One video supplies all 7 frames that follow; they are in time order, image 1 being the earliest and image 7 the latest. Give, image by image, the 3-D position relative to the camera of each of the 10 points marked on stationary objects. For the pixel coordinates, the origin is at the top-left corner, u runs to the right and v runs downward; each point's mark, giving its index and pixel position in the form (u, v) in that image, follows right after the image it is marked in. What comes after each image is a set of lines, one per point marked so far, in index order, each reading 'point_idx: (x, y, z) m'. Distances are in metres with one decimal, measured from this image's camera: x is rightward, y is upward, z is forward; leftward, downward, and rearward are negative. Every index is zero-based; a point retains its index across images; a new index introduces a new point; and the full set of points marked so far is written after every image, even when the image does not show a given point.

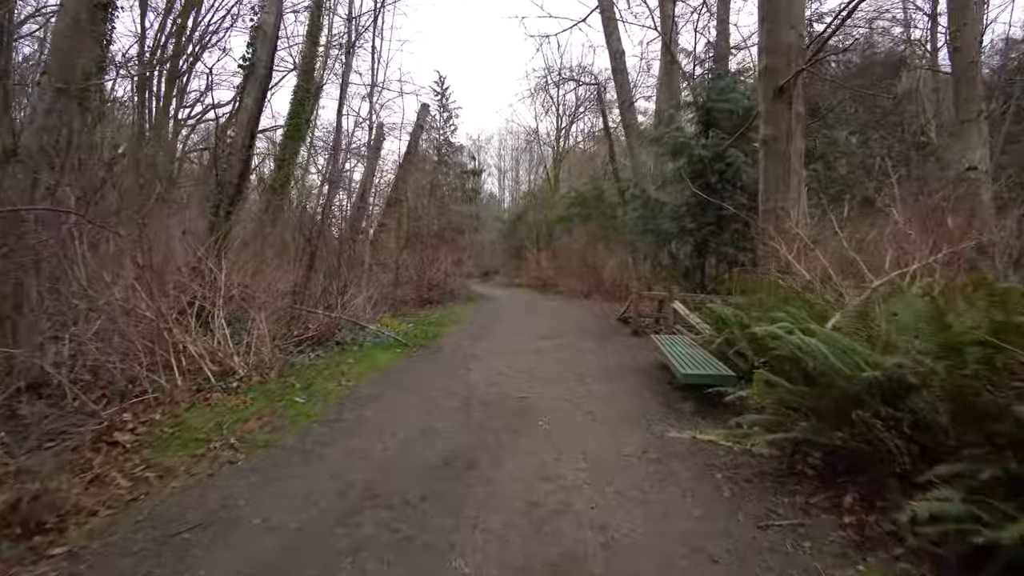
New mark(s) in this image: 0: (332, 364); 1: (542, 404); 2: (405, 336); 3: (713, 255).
0: (-2.7, -1.1, +8.5) m
1: (+0.4, -1.3, +6.5) m
2: (-2.2, -1.0, +11.4) m
3: (+4.4, +0.7, +12.5) m
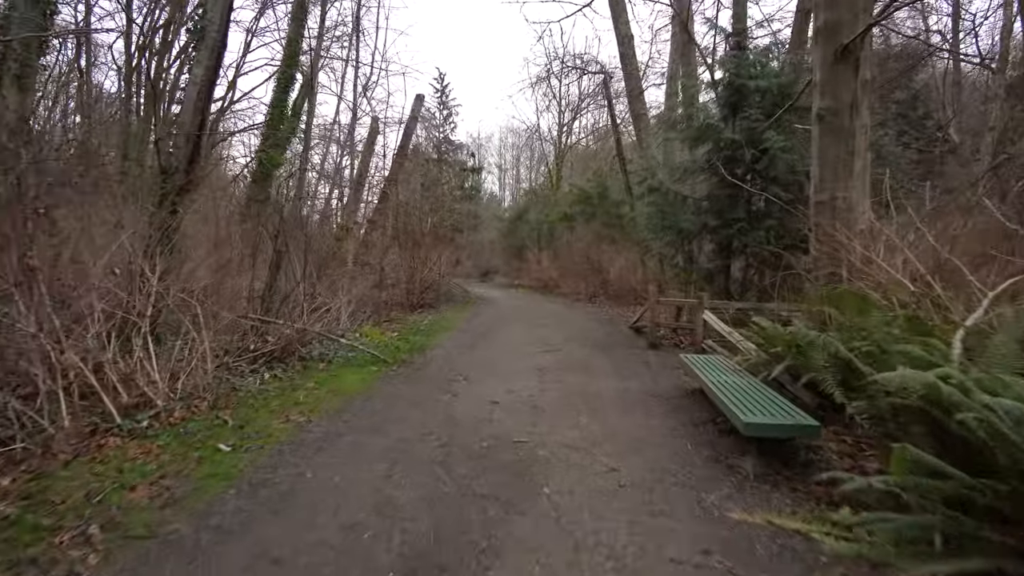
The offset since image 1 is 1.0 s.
0: (-2.8, -1.2, +7.0) m
1: (+0.3, -1.4, +4.9) m
2: (-2.2, -1.1, +9.8) m
3: (+4.4, +0.6, +10.9) m
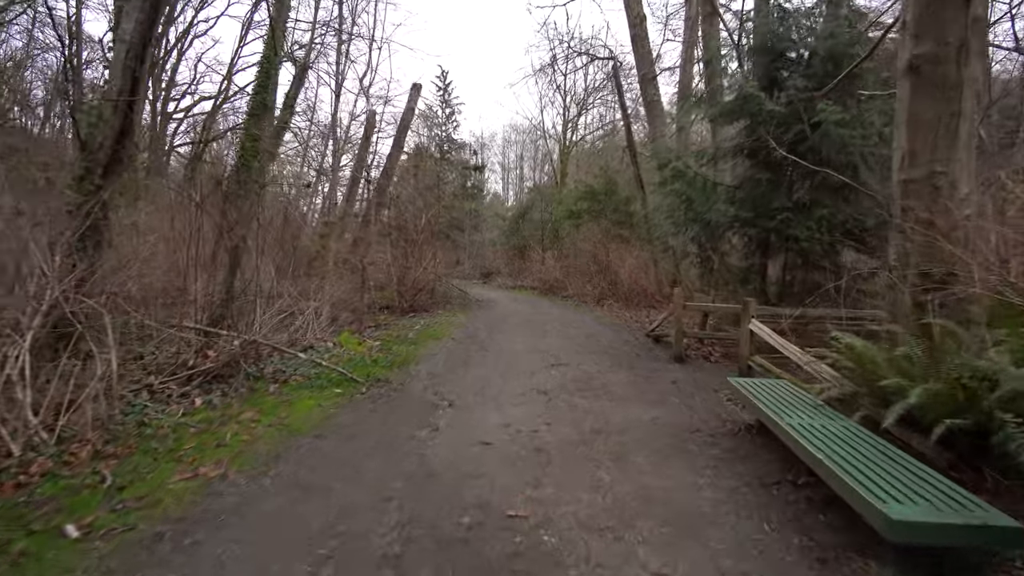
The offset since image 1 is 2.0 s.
0: (-2.8, -1.3, +5.4) m
1: (+0.3, -1.4, +3.3) m
2: (-2.2, -1.1, +8.2) m
3: (+4.4, +0.5, +9.3) m
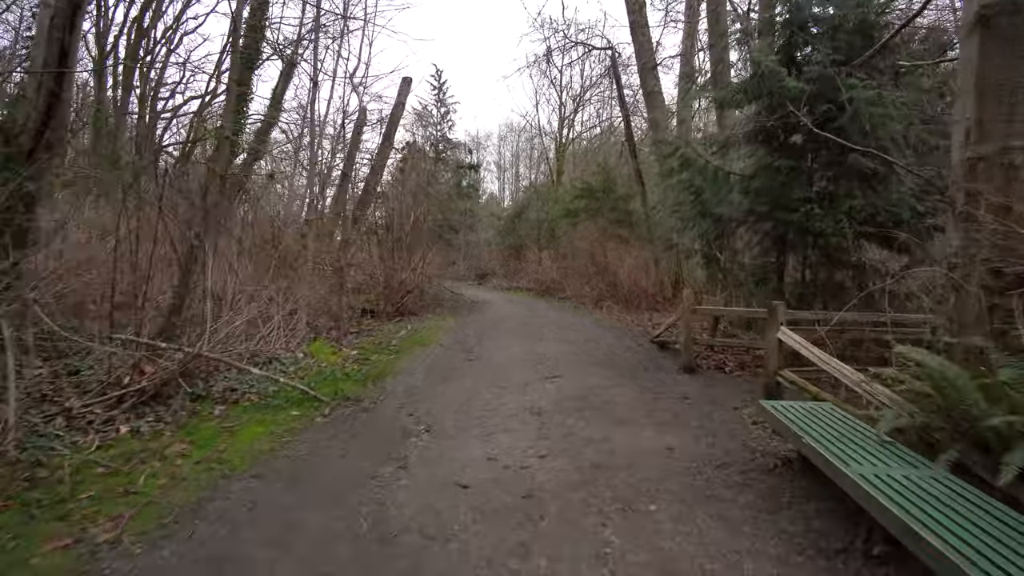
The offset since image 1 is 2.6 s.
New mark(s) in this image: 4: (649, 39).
0: (-2.9, -1.3, +4.4) m
1: (+0.2, -1.5, +2.4) m
2: (-2.3, -1.1, +7.2) m
3: (+4.2, +0.5, +8.3) m
4: (+4.3, +7.8, +17.9) m
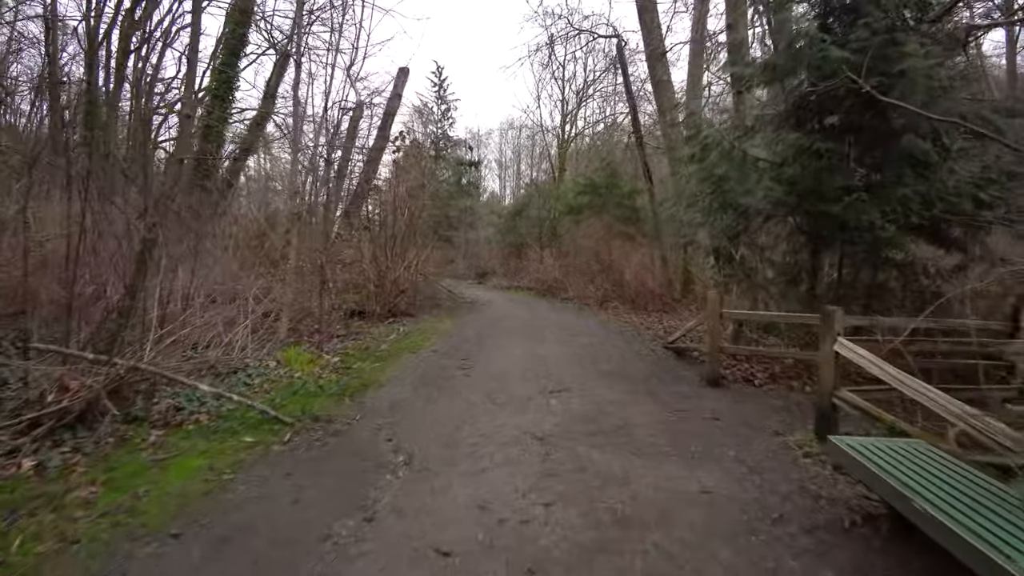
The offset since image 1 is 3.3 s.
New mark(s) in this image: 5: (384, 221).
0: (-2.9, -1.3, +3.4) m
1: (+0.2, -1.5, +1.4) m
2: (-2.4, -1.1, +6.2) m
3: (+4.2, +0.5, +7.4) m
4: (+4.3, +7.8, +16.9) m
5: (-3.5, +1.8, +15.2) m
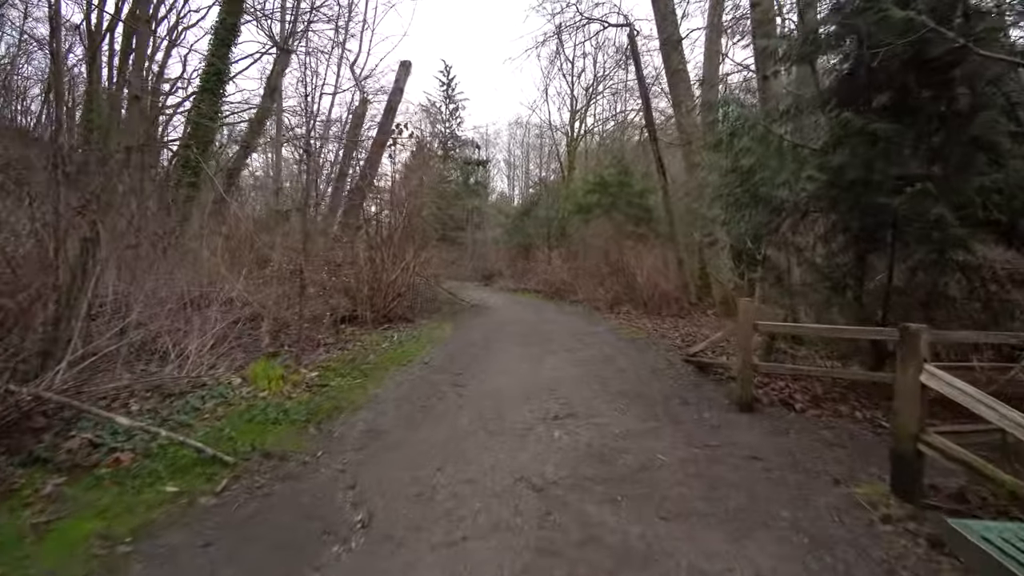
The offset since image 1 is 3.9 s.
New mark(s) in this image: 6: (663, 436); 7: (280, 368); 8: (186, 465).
0: (-3.0, -1.4, +2.5) m
1: (0.0, -1.5, +0.4) m
2: (-2.4, -1.2, +5.3) m
3: (+4.2, +0.4, +6.3) m
4: (+4.5, +7.8, +15.9) m
5: (-3.3, +1.7, +14.3) m
6: (+1.3, -1.3, +5.0) m
7: (-3.1, -1.1, +7.7) m
8: (-2.3, -1.3, +4.1) m
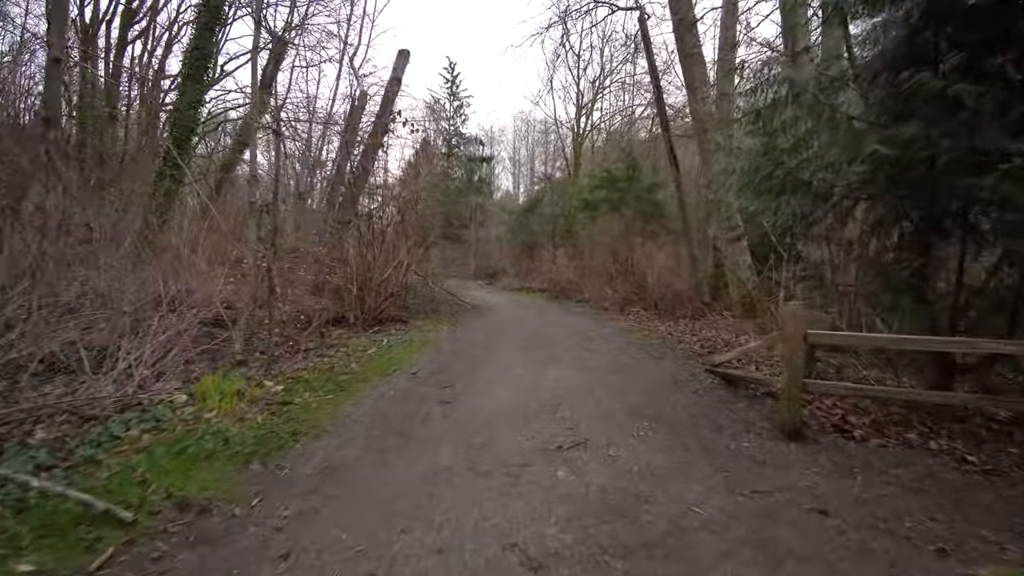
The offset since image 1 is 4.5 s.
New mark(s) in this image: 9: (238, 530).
0: (-3.1, -1.4, +1.4) m
1: (-0.1, -1.6, -0.7) m
2: (-2.4, -1.2, +4.3) m
3: (+4.2, +0.4, +5.2) m
4: (+4.5, +7.8, +14.7) m
5: (-3.3, +1.7, +13.3) m
6: (+1.3, -1.3, +4.0) m
7: (-3.1, -1.1, +6.6) m
8: (-2.4, -1.3, +3.1) m
9: (-1.6, -1.4, +3.3) m
